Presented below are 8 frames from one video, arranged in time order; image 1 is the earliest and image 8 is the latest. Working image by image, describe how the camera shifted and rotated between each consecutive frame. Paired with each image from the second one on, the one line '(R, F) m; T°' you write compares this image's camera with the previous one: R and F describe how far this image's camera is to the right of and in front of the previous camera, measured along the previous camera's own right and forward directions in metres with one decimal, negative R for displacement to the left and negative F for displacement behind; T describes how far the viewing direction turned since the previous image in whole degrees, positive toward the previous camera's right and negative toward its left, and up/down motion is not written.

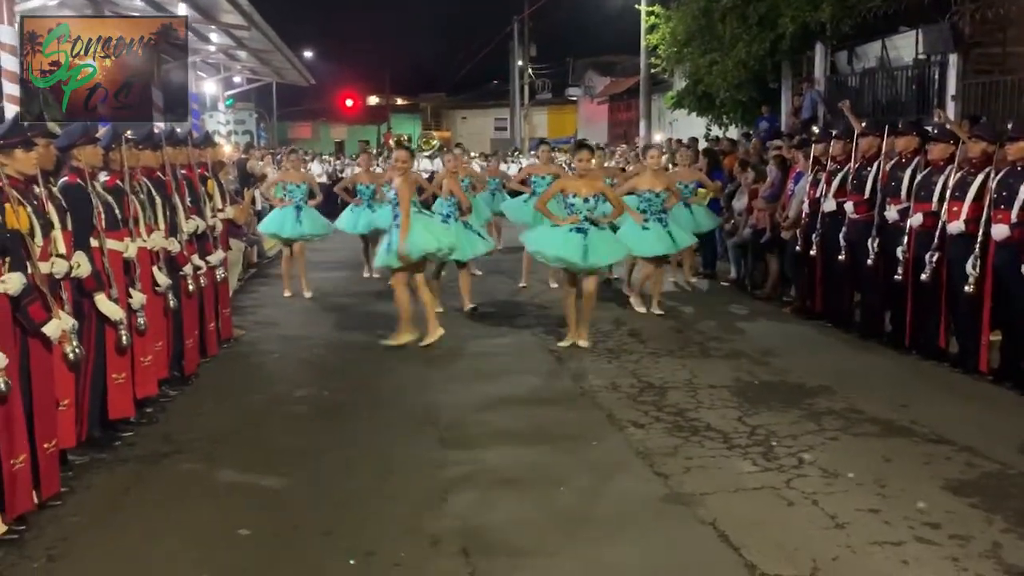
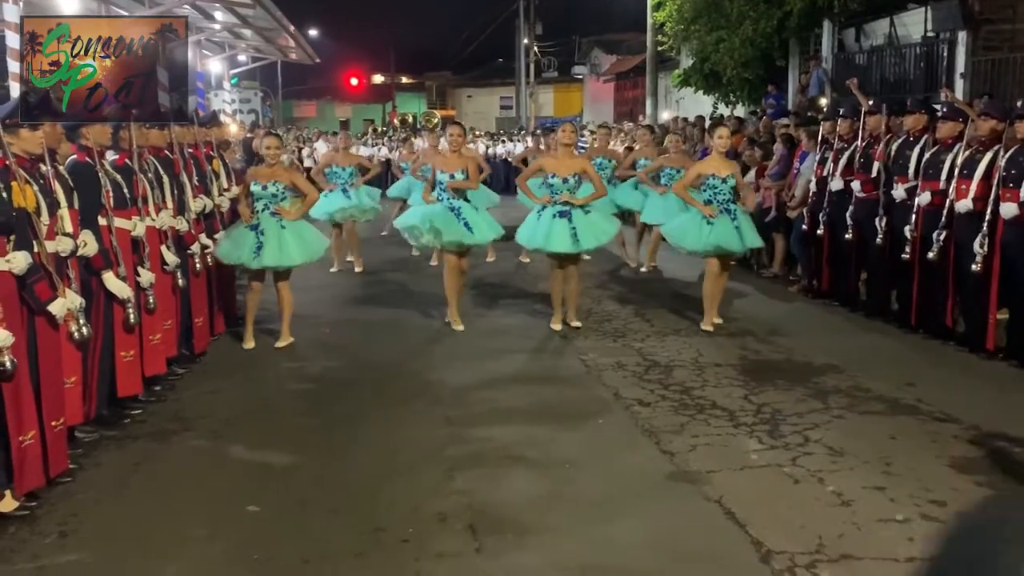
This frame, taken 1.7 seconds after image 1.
(0.0, 0.0) m; -1°
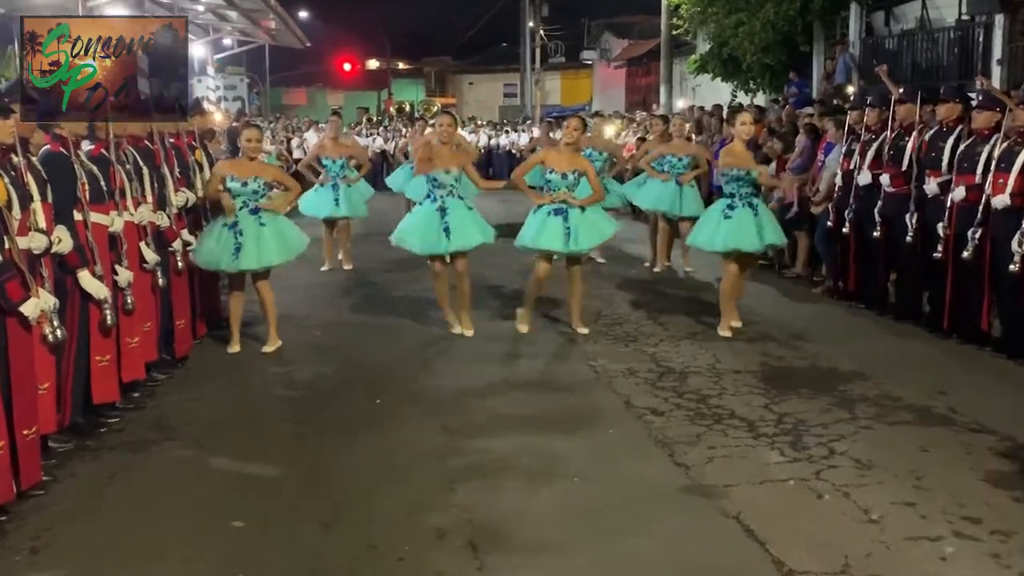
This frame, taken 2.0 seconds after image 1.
(0.0, +0.5) m; 0°
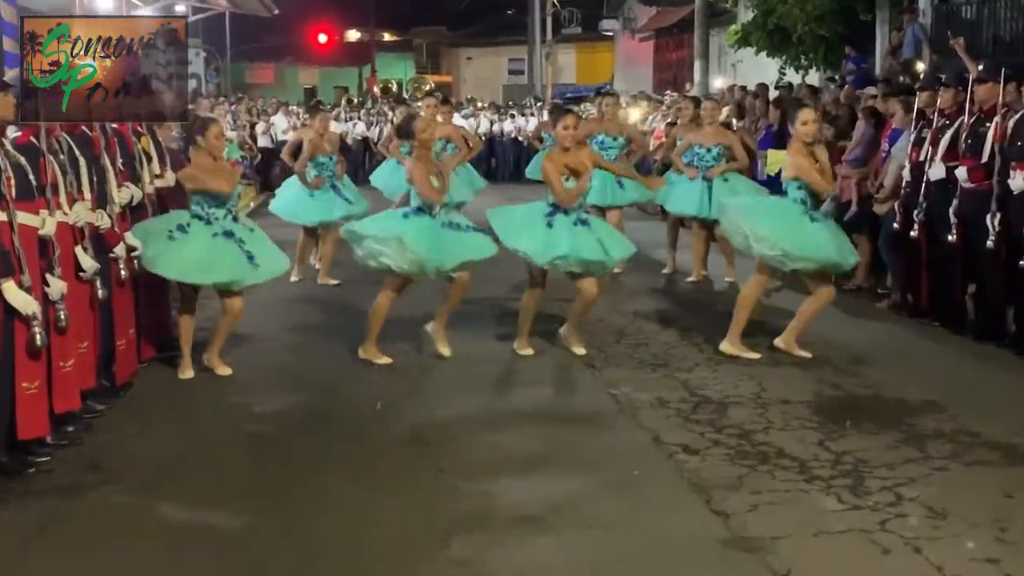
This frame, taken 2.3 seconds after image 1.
(0.0, +1.2) m; 0°
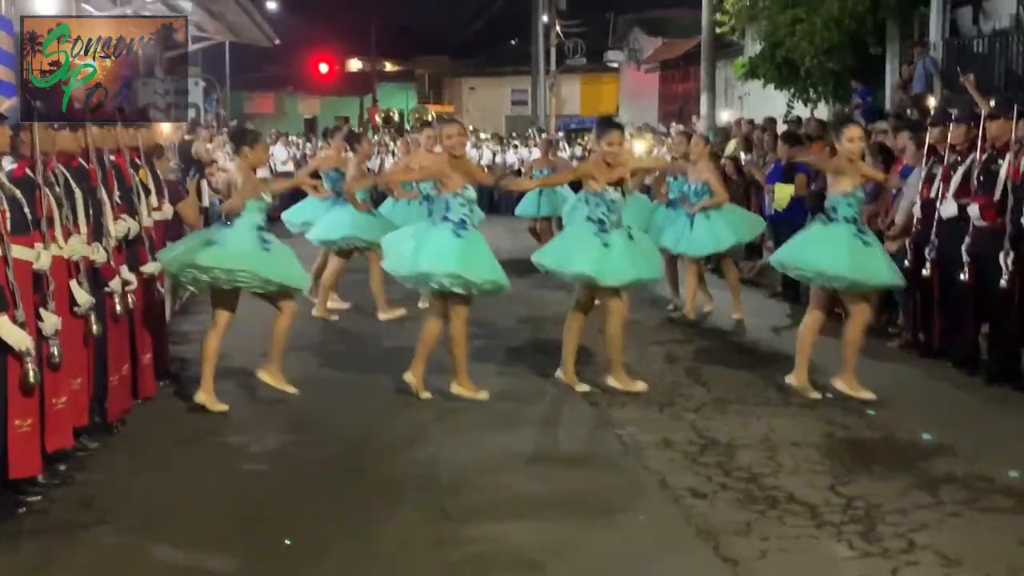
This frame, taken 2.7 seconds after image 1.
(0.0, +0.1) m; 0°
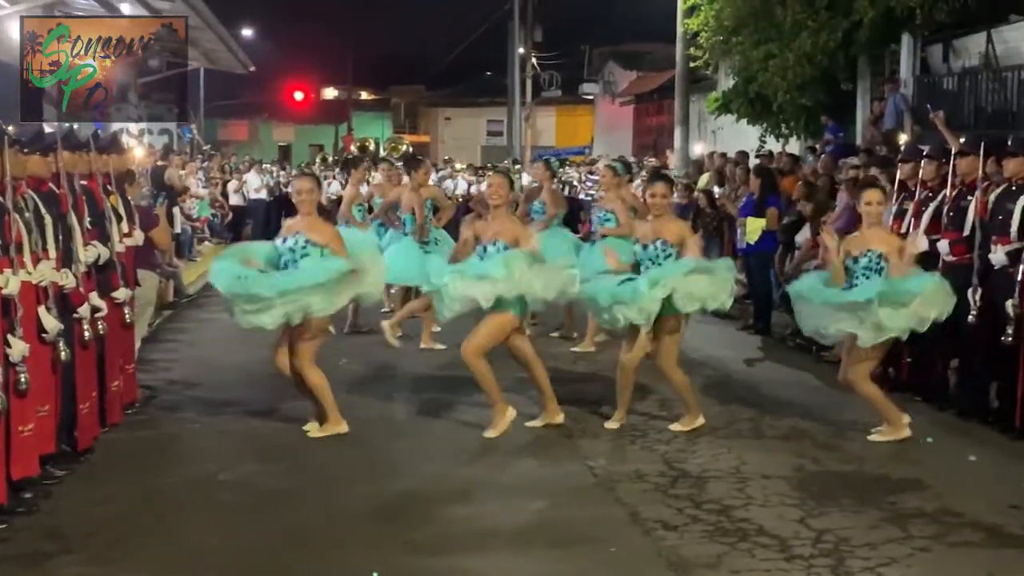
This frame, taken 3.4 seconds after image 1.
(0.0, 0.0) m; +1°
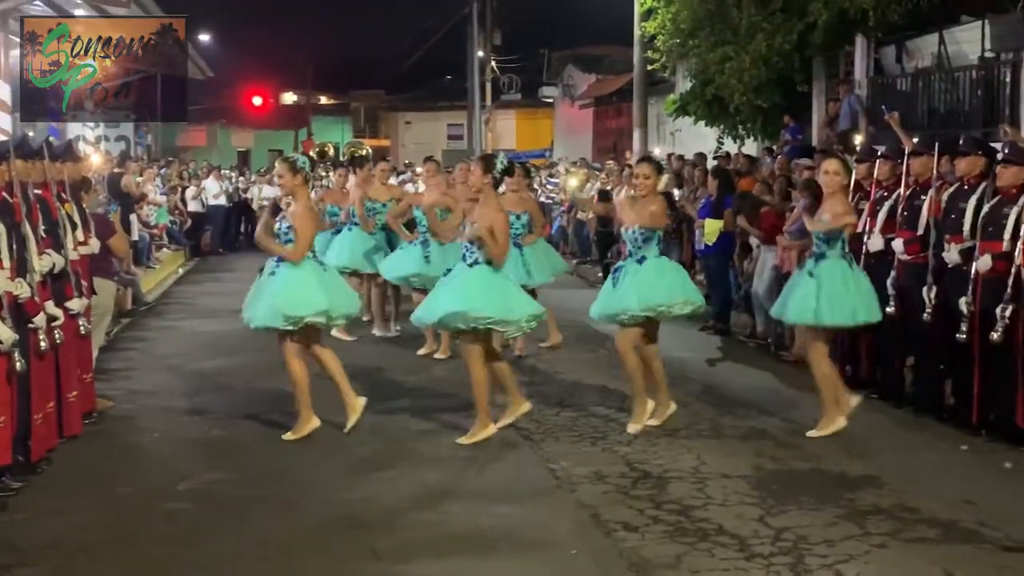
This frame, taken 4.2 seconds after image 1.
(+0.1, 0.0) m; +1°
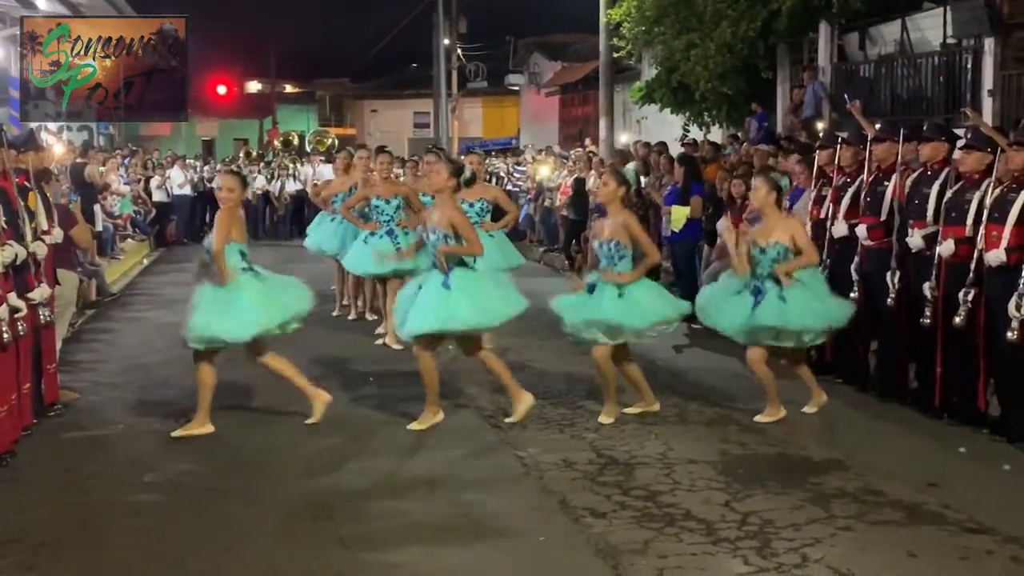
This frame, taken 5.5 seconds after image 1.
(0.0, 0.0) m; +1°
